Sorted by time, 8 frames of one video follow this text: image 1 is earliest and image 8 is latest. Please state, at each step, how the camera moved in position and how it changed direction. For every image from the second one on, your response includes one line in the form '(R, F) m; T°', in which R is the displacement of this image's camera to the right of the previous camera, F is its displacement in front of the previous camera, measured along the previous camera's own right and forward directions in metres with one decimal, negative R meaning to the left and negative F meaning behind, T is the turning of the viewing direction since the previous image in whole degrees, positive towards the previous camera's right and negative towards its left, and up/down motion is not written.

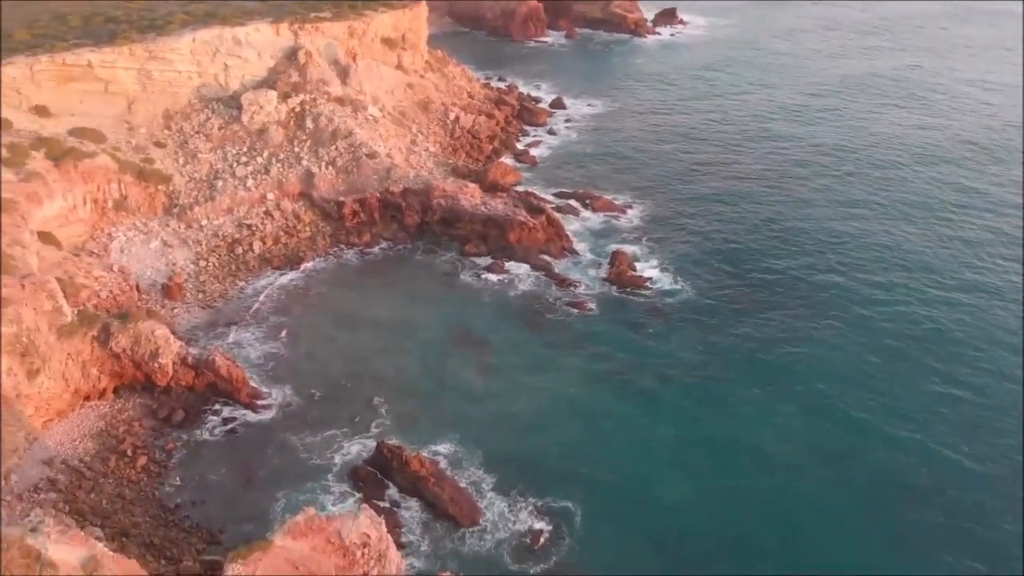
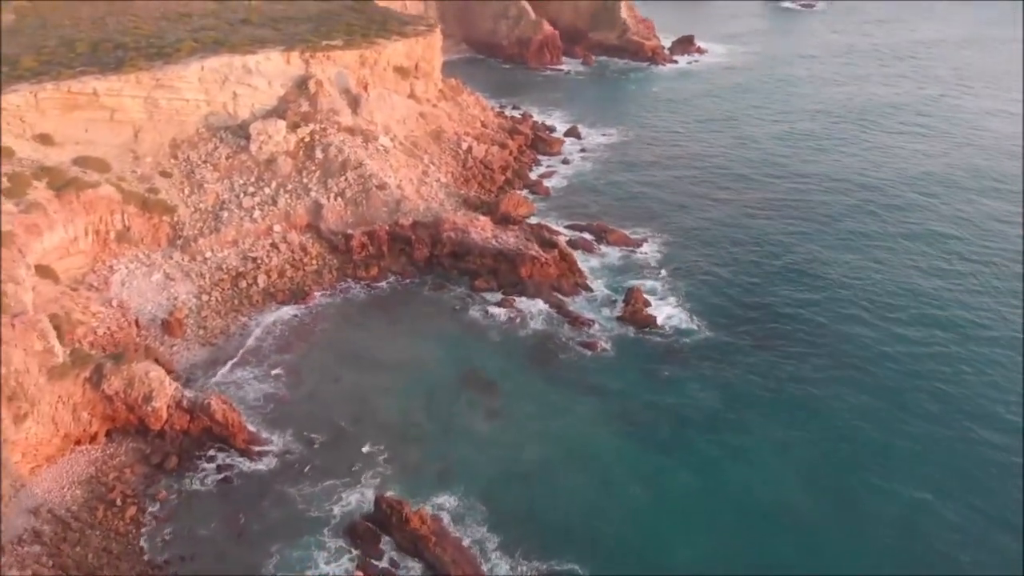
(+0.1, +1.2) m; -1°
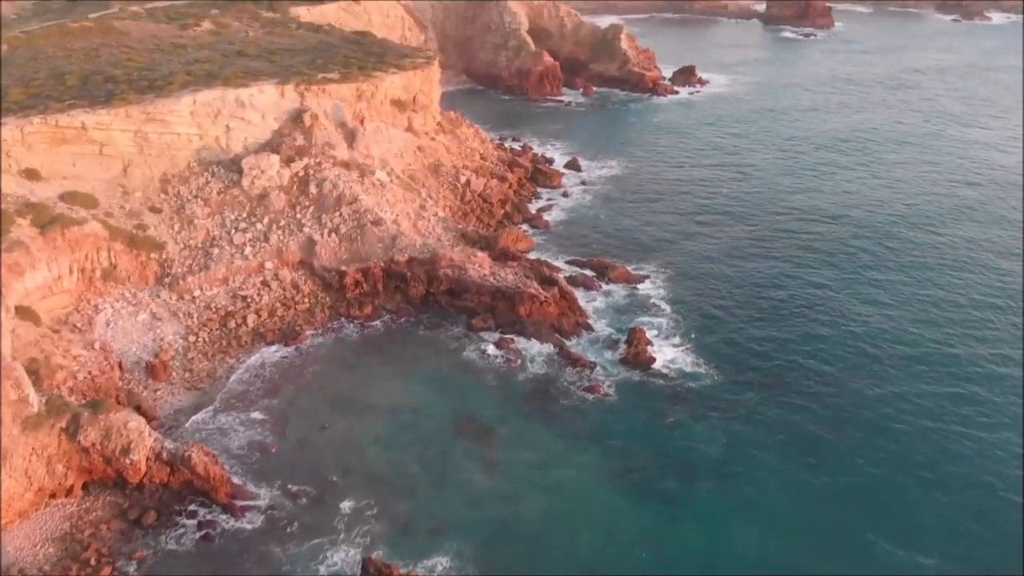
(+0.1, +1.1) m; 0°
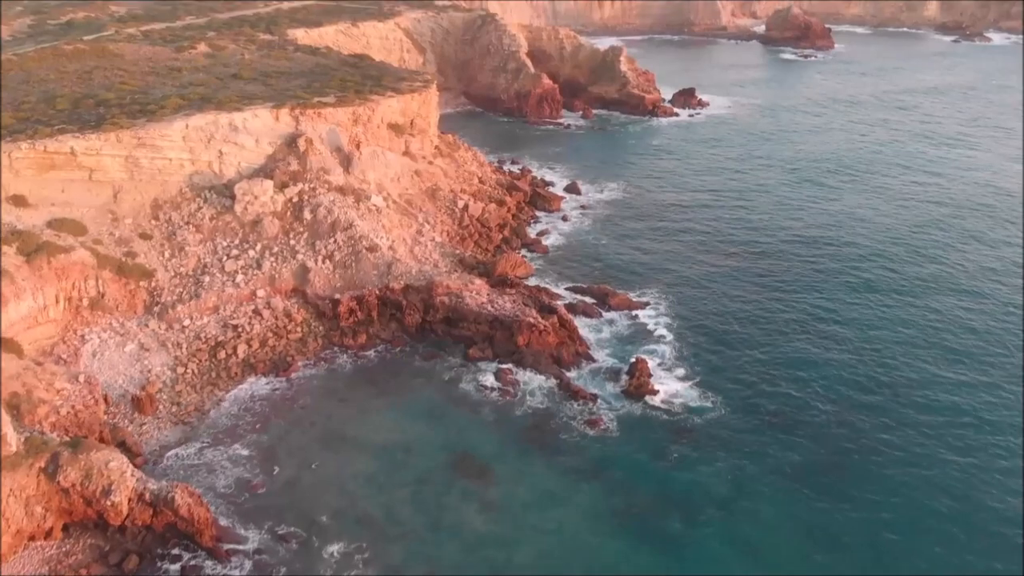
(+0.1, +0.8) m; 0°
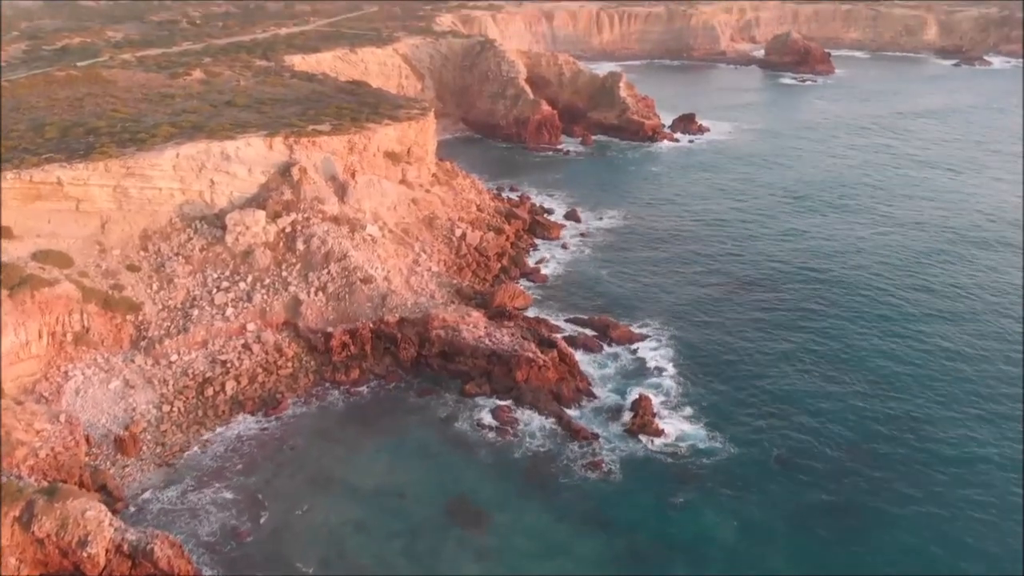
(0.0, +1.0) m; 0°
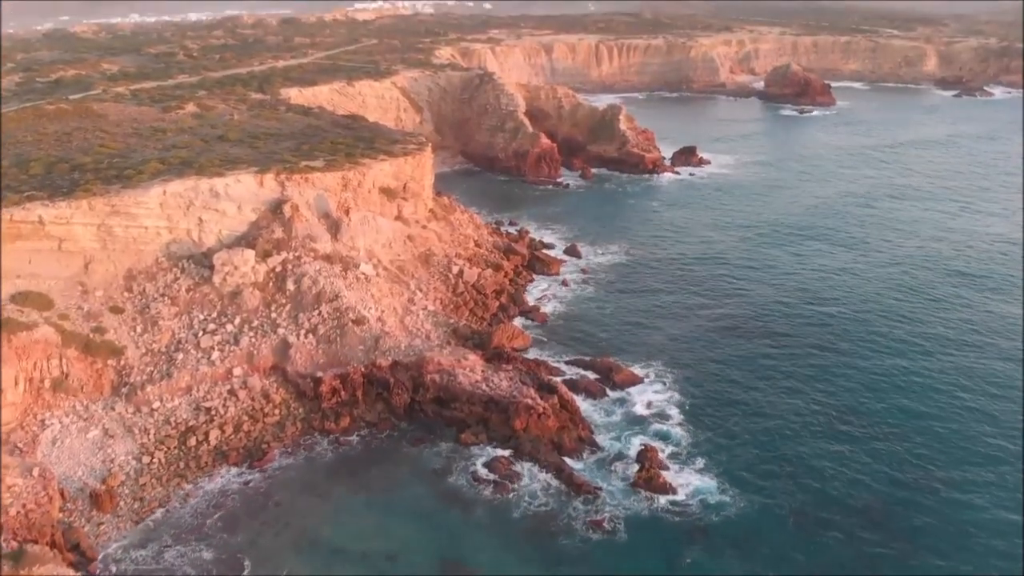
(0.0, +1.3) m; 0°
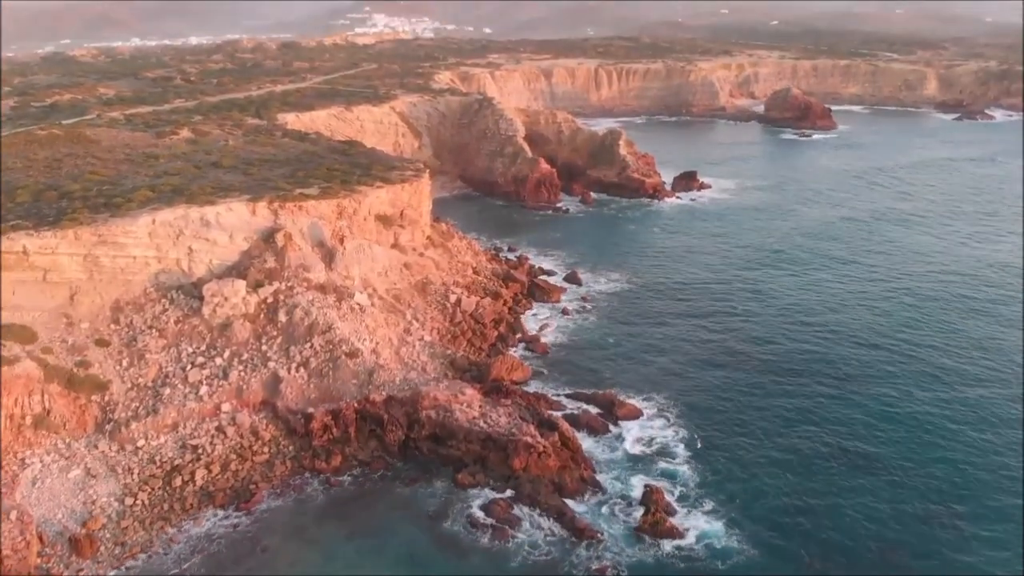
(0.0, +1.0) m; 0°
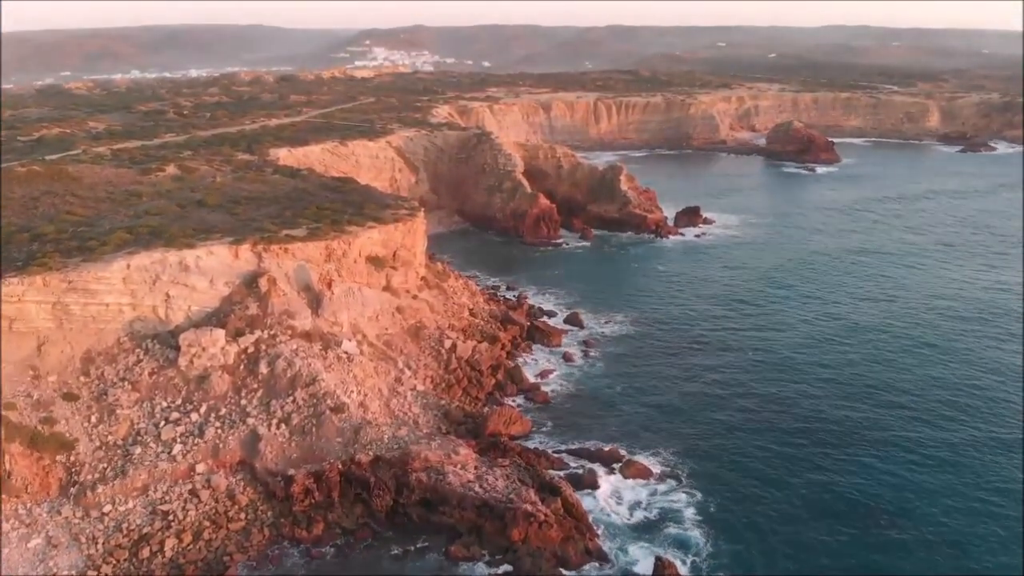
(+0.1, +2.0) m; 0°
